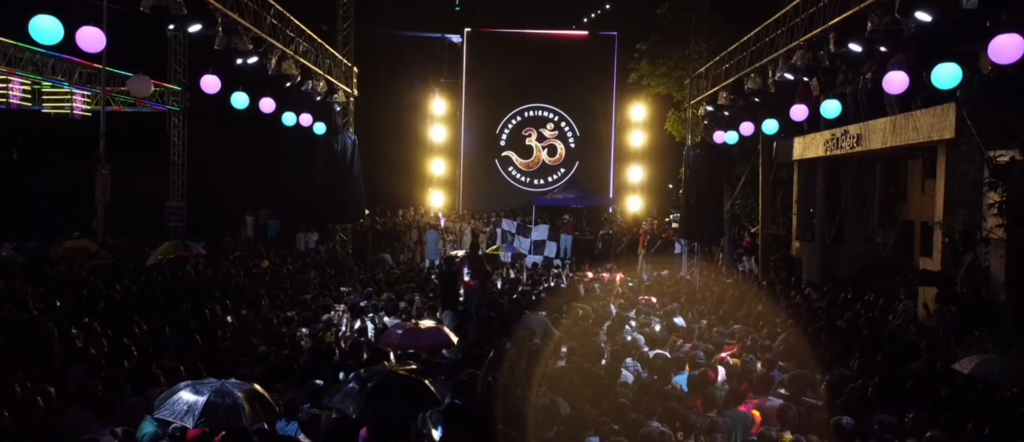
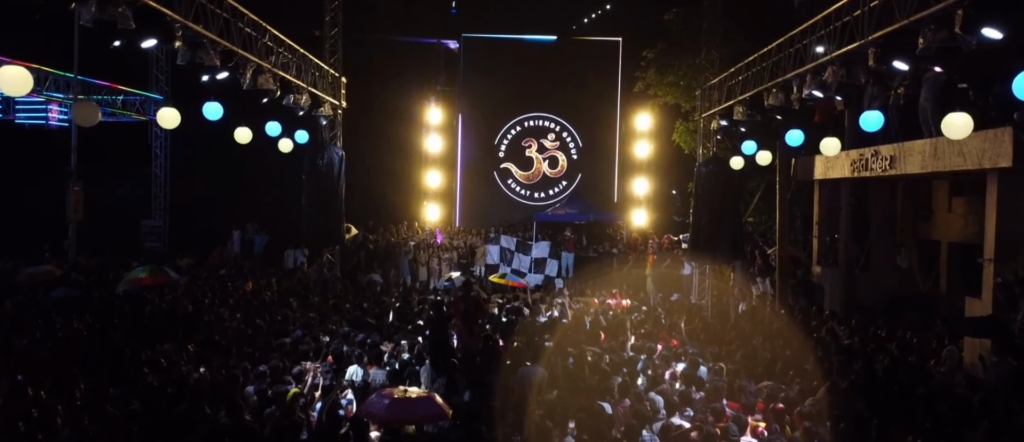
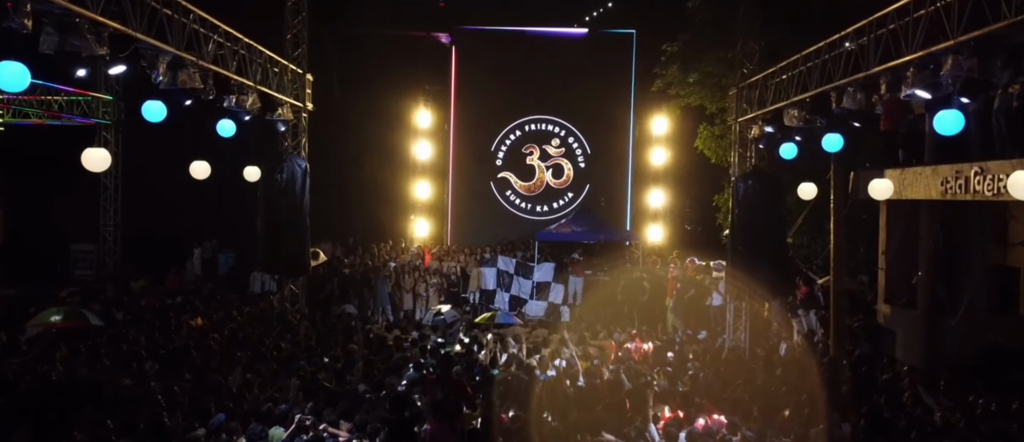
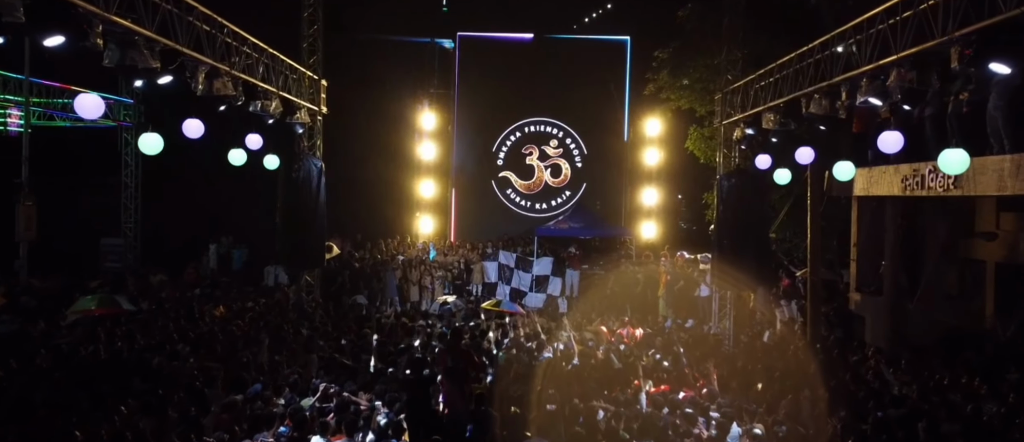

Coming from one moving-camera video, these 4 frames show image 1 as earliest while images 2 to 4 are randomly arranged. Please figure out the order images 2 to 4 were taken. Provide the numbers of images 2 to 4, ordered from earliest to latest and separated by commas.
2, 4, 3
